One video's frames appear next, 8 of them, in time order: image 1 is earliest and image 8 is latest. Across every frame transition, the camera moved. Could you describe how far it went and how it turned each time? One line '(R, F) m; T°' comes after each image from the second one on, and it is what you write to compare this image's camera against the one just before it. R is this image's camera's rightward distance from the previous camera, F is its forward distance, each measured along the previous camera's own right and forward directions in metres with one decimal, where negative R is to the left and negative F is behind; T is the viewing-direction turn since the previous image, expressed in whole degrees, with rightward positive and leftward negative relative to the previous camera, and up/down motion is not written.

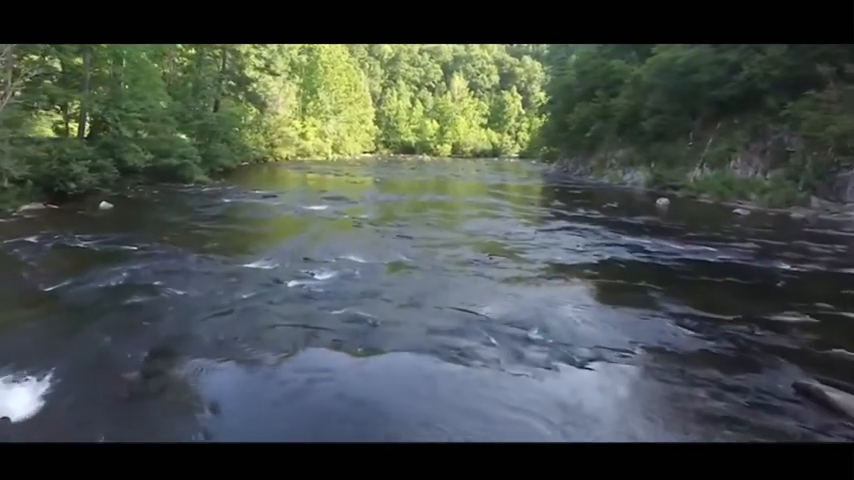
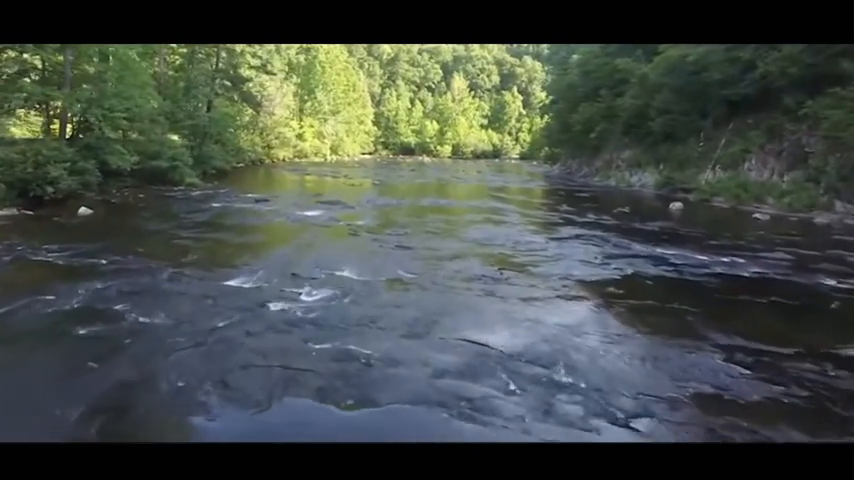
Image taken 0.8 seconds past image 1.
(0.0, +0.7) m; 0°
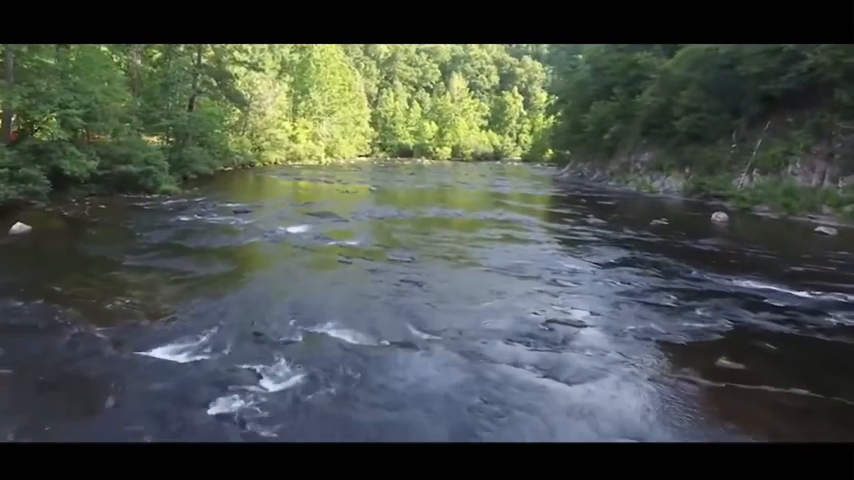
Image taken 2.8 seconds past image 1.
(-0.2, +1.7) m; 0°
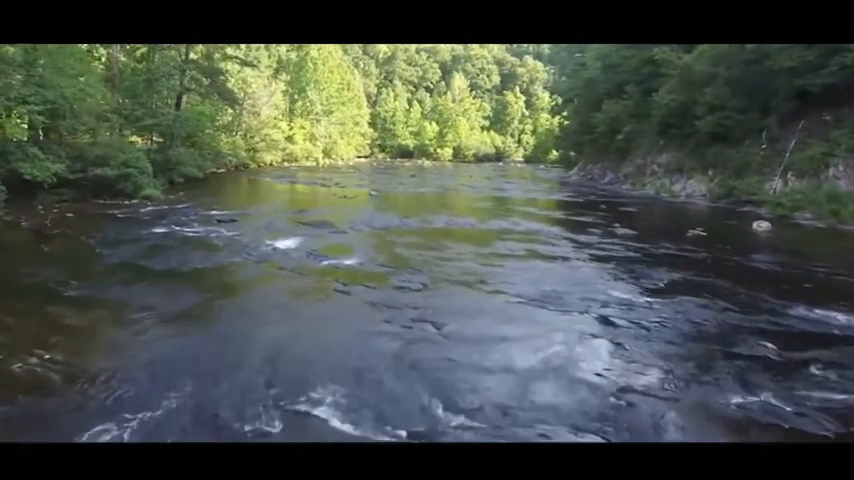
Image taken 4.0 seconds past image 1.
(-0.1, +1.2) m; 0°
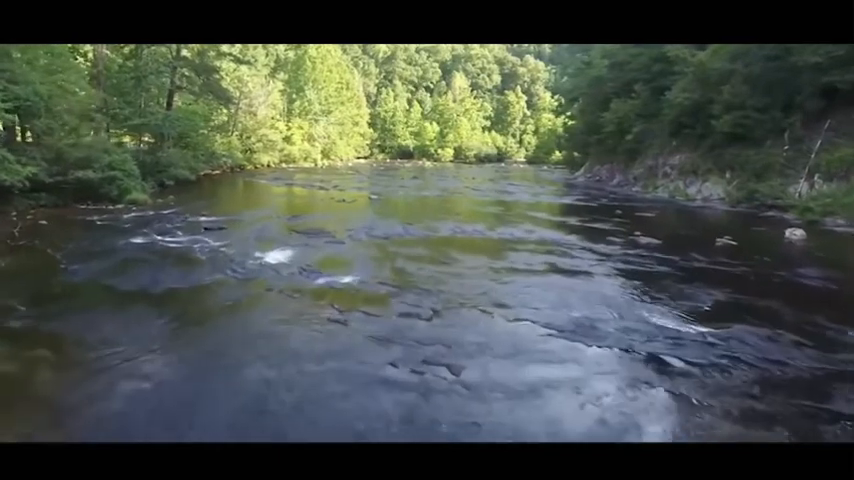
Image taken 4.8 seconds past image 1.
(-0.1, +0.8) m; 0°
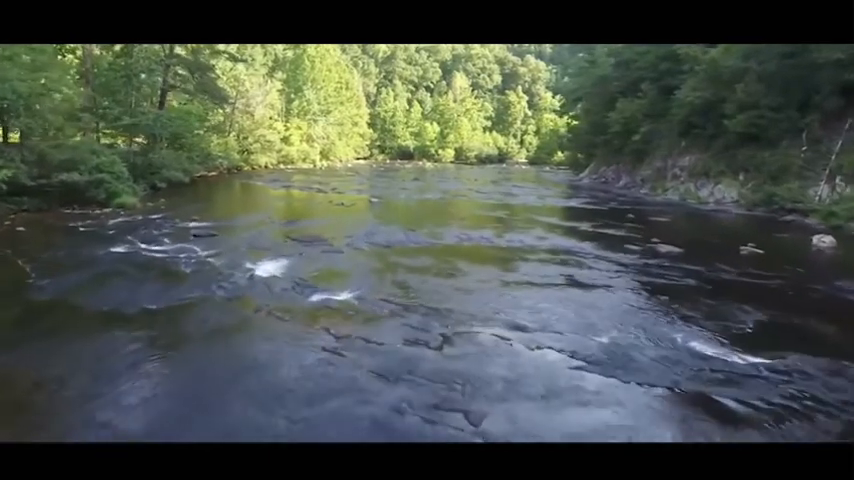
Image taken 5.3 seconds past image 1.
(-0.1, +0.6) m; 0°
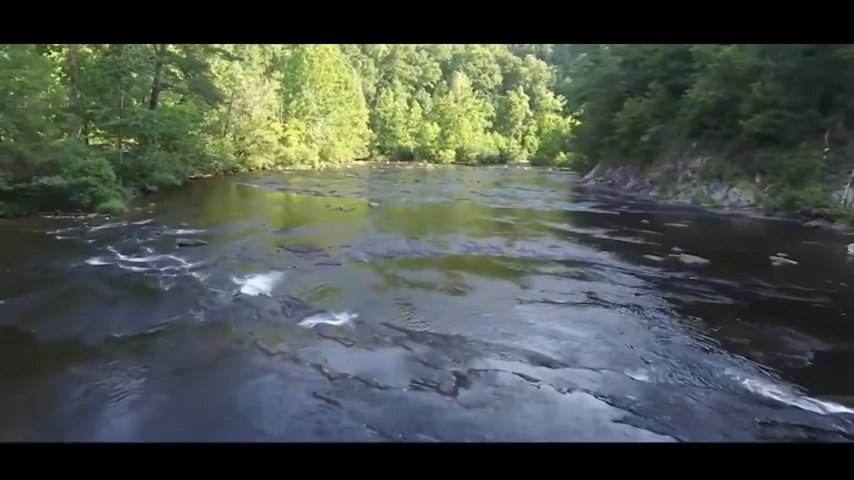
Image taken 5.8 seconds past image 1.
(-0.1, +0.6) m; 0°
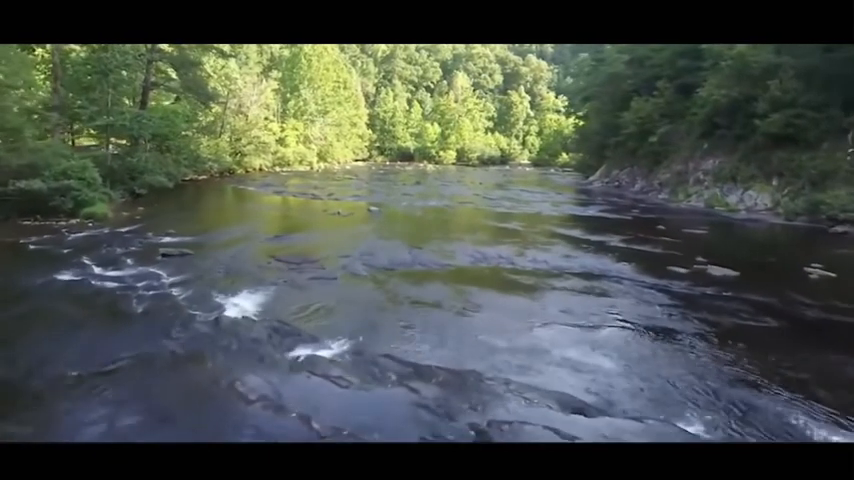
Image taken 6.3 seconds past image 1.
(-0.1, +0.6) m; 0°
